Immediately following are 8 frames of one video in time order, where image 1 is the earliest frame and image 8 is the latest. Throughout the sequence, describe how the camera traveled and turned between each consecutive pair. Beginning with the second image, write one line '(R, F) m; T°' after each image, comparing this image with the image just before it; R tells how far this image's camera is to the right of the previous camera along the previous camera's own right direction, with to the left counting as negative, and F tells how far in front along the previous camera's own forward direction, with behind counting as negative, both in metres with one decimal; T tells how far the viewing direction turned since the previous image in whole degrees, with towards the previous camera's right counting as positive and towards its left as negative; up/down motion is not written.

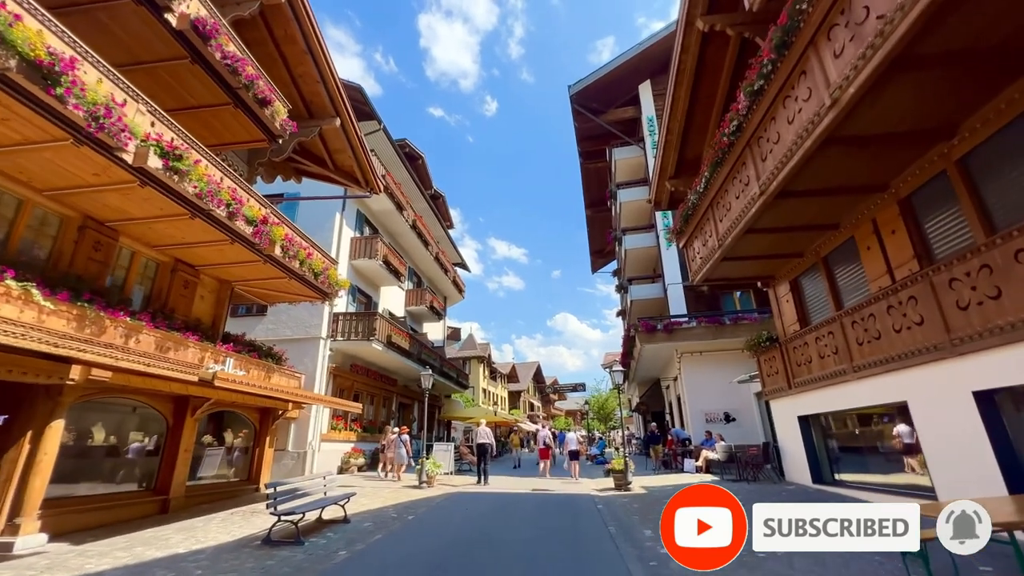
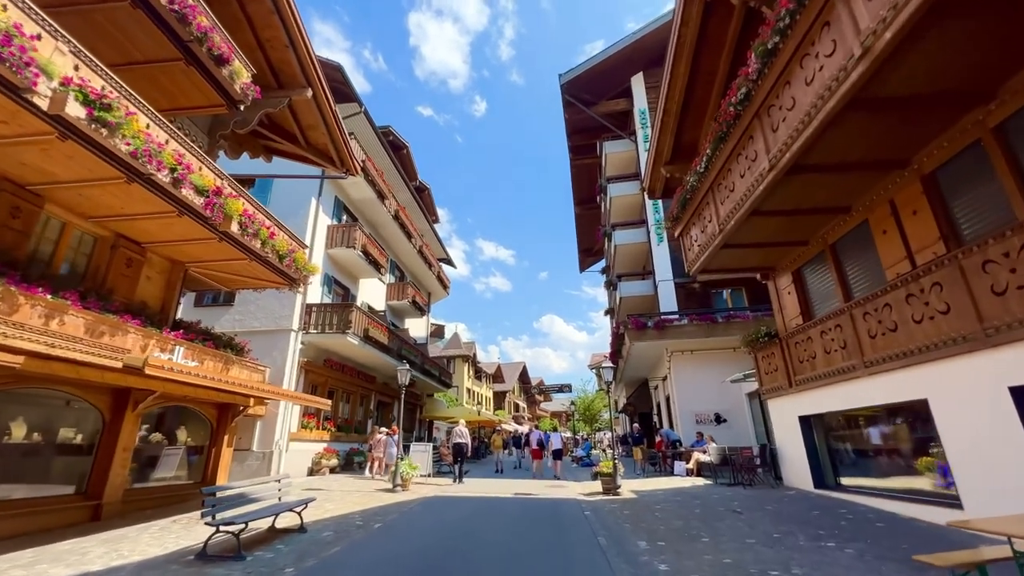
(+0.1, +0.8) m; +2°
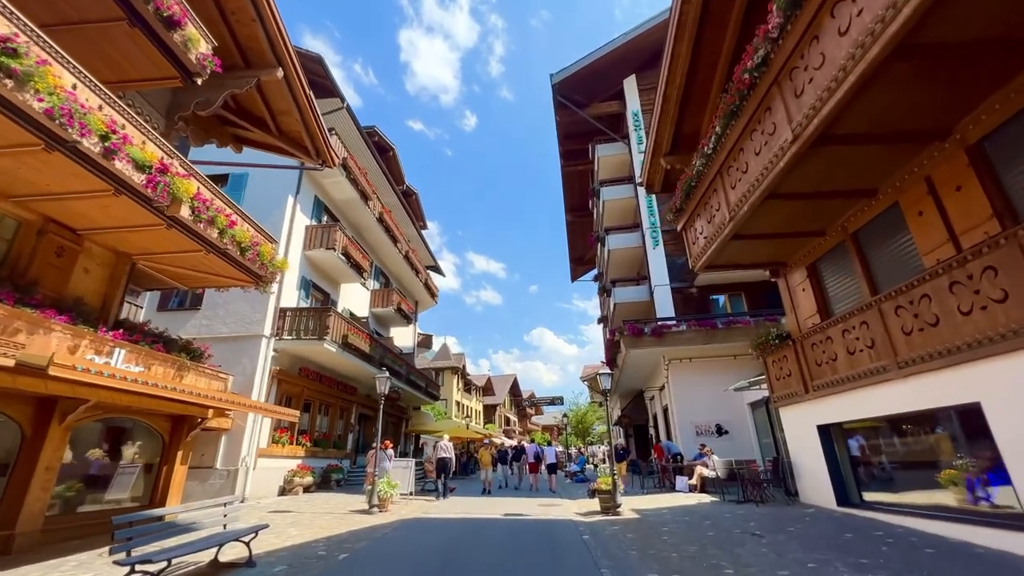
(0.0, +0.9) m; +1°
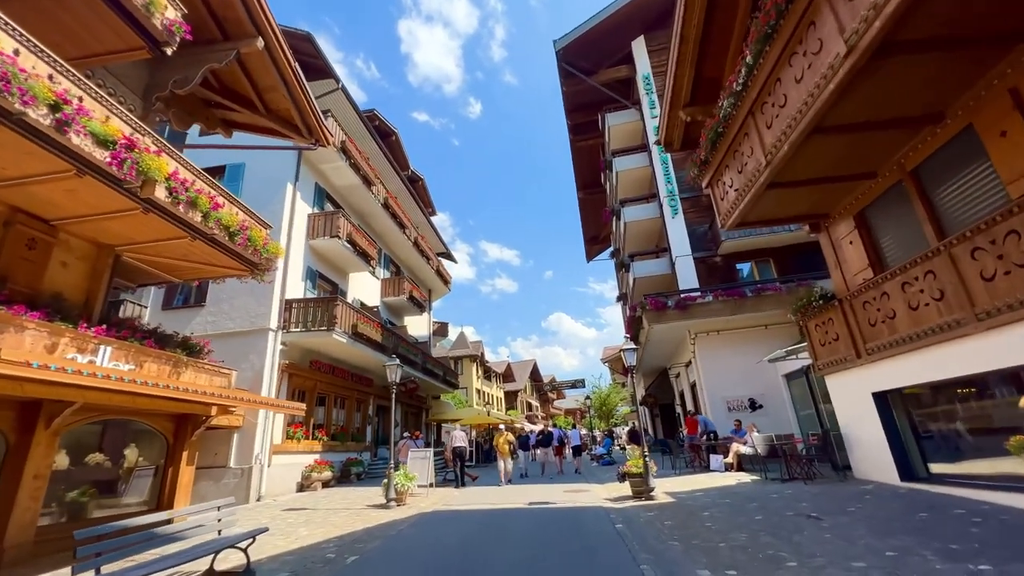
(+0.1, +0.8) m; -2°
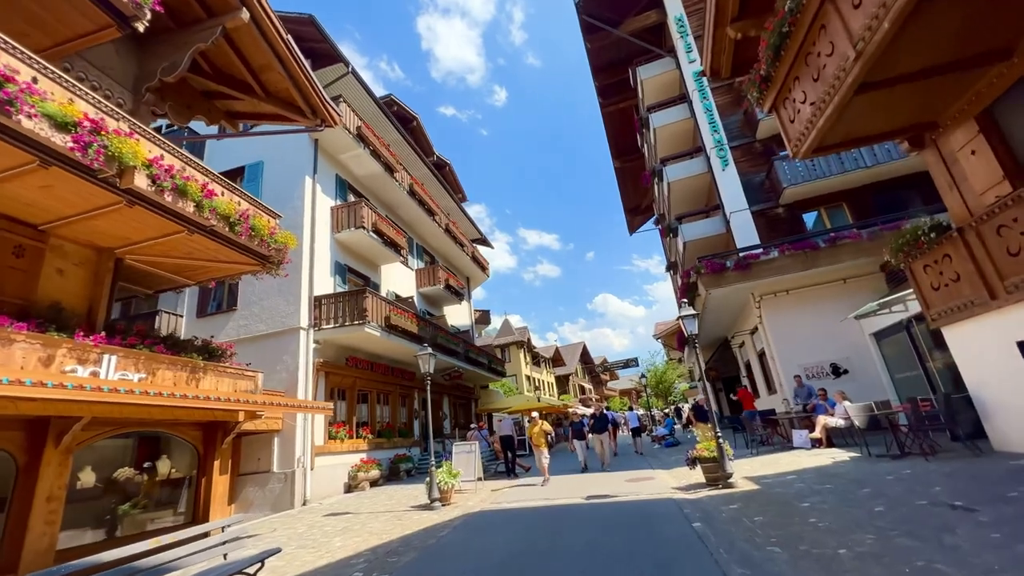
(+0.1, +1.1) m; -6°
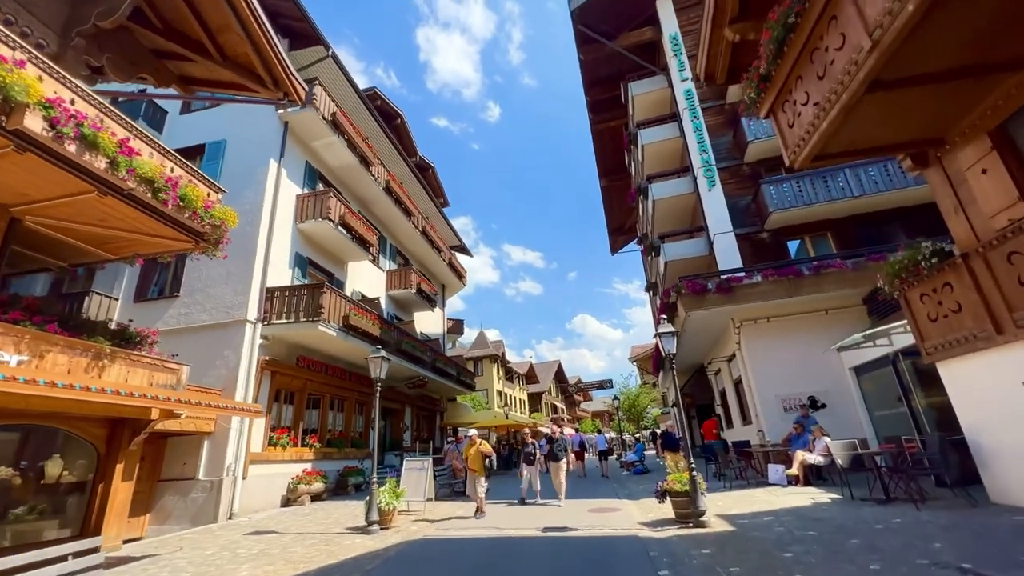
(+0.3, +0.8) m; +2°
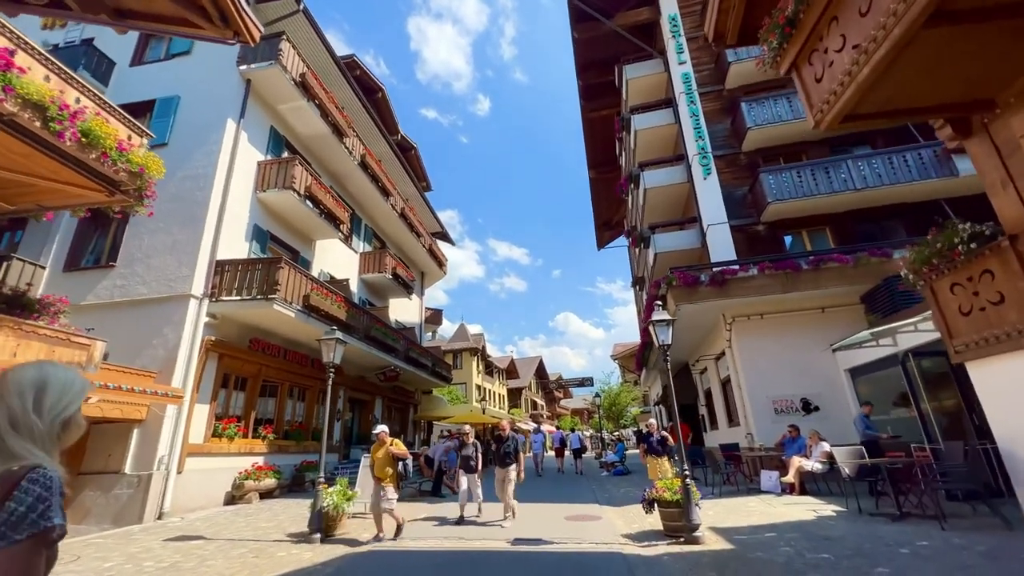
(+0.1, +1.0) m; +2°
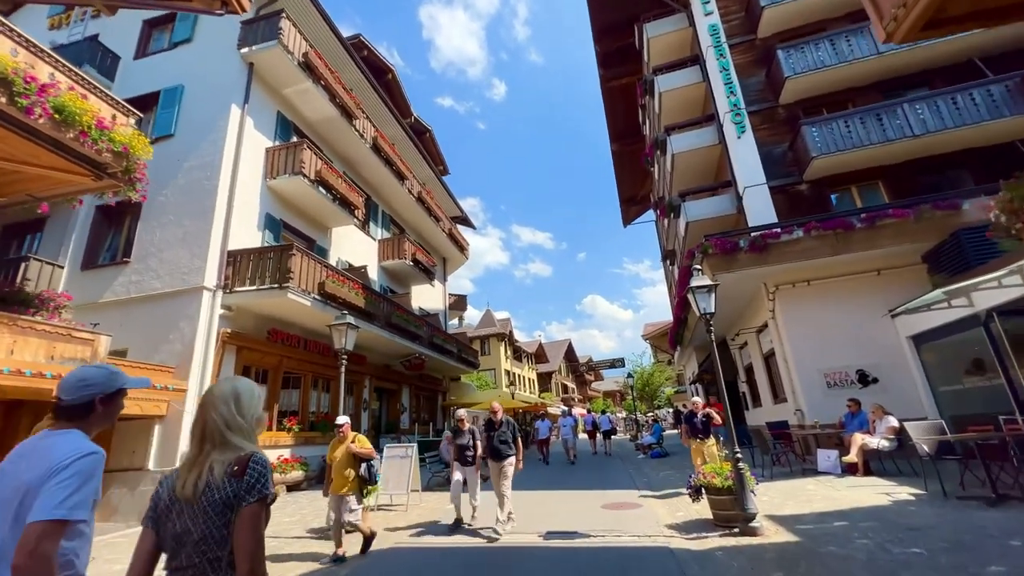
(+0.1, +0.7) m; -3°
